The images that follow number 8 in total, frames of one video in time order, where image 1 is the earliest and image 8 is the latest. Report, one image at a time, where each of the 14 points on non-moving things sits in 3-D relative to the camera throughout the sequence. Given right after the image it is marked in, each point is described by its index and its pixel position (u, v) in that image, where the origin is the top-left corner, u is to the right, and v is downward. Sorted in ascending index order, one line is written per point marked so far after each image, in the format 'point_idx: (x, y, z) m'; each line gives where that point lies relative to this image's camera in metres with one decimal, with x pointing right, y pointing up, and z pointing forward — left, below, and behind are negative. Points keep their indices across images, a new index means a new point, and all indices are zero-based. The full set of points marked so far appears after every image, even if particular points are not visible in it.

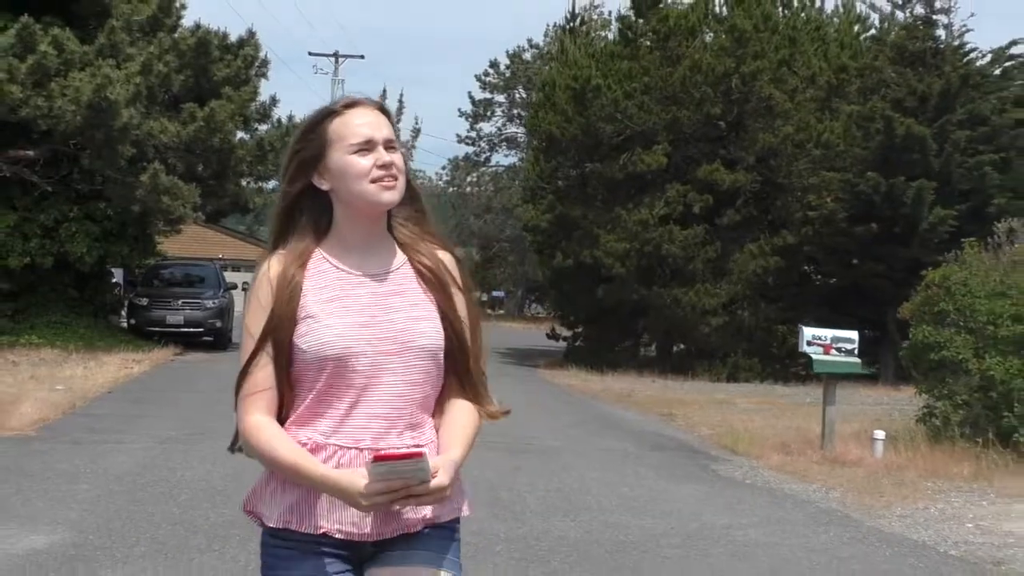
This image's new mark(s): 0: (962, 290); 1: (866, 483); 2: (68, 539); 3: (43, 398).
0: (+3.9, 0.0, +13.2) m
1: (+2.6, -1.5, +11.1) m
2: (-2.1, -1.2, +7.1) m
3: (-4.9, -1.2, +15.7) m
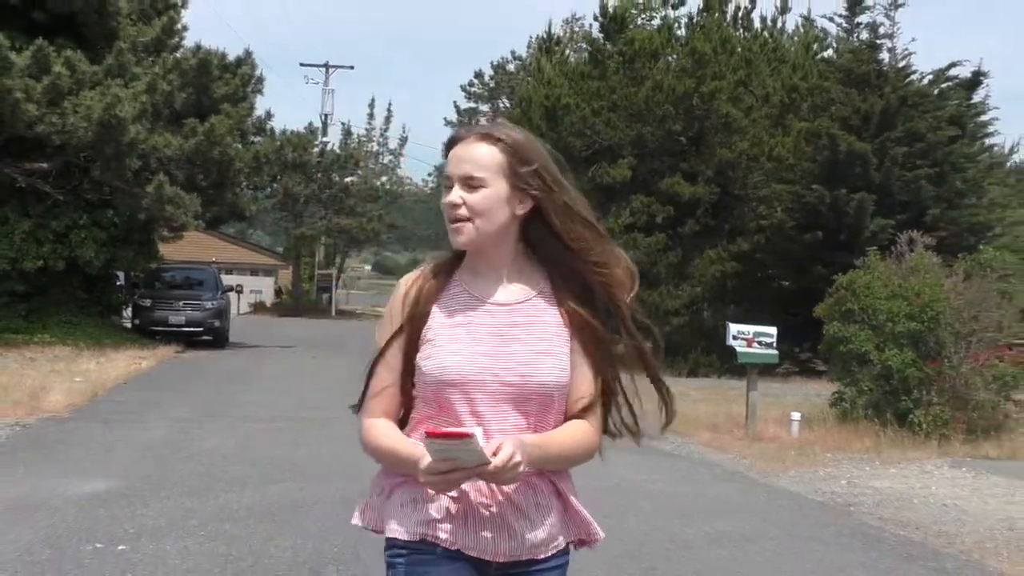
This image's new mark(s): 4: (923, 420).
0: (+3.6, 0.0, +15.3) m
1: (+2.3, -1.5, +13.2) m
2: (-2.4, -1.2, +9.1) m
3: (-5.2, -1.2, +17.8) m
4: (+4.0, -1.3, +14.7) m
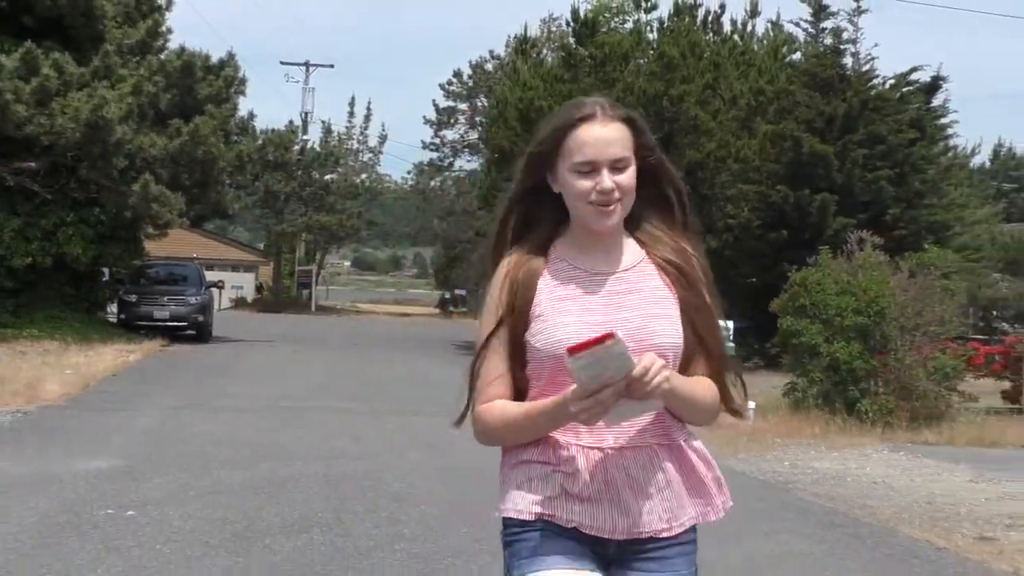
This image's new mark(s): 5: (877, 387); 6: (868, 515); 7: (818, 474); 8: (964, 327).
0: (+3.3, 0.0, +16.3) m
1: (+2.0, -1.4, +14.2) m
2: (-2.7, -1.2, +10.0) m
3: (-5.6, -1.1, +18.6) m
4: (+3.8, -1.3, +15.7) m
5: (+3.9, -1.0, +15.8) m
6: (+2.2, -1.4, +9.1) m
7: (+2.4, -1.4, +11.5) m
8: (+5.1, -0.4, +16.9) m
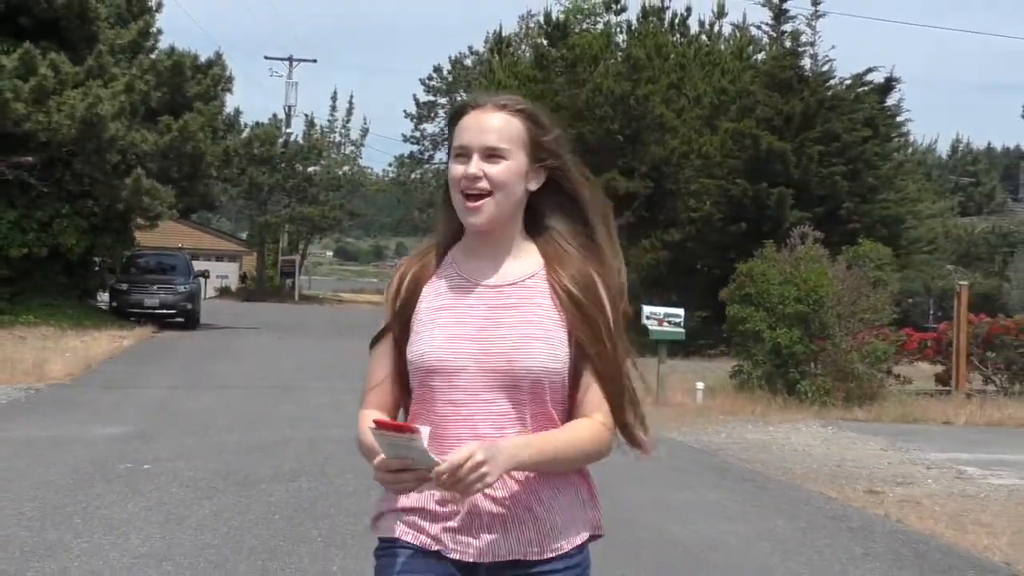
0: (+2.9, +0.1, +17.8) m
1: (+1.7, -1.3, +15.6) m
2: (-2.9, -1.1, +11.4) m
3: (-6.0, -1.0, +20.0) m
4: (+3.4, -1.1, +17.1) m
5: (+3.5, -0.9, +17.3) m
6: (+1.9, -1.3, +10.6) m
7: (+2.1, -1.3, +13.0) m
8: (+4.7, -0.3, +18.4) m
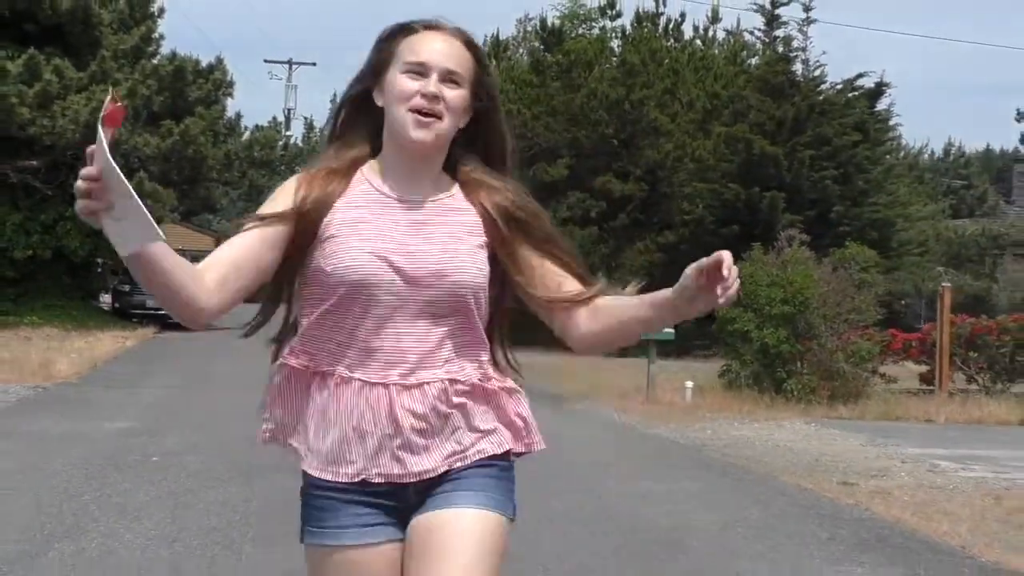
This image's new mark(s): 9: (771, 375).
0: (+2.9, +0.1, +18.2) m
1: (+1.6, -1.4, +16.1) m
2: (-3.0, -1.1, +11.9) m
3: (-6.0, -1.0, +20.4) m
4: (+3.3, -1.2, +17.6) m
5: (+3.4, -1.0, +17.8) m
6: (+1.9, -1.3, +11.1) m
7: (+2.0, -1.4, +13.4) m
8: (+4.6, -0.4, +18.9) m
9: (+3.1, -1.0, +17.9) m
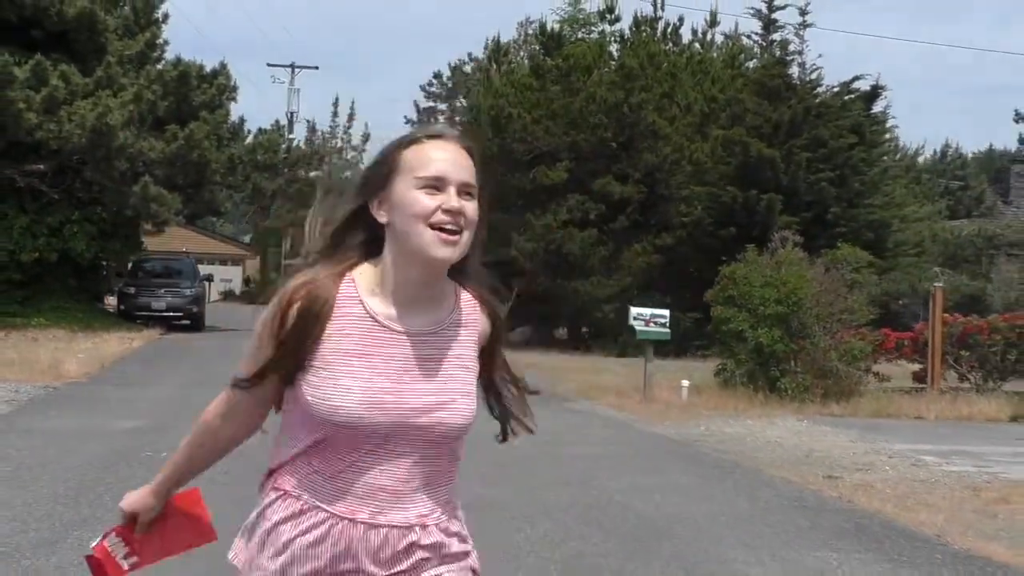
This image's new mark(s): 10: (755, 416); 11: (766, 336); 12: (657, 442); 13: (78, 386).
0: (+2.9, +0.1, +18.6) m
1: (+1.6, -1.4, +16.5) m
2: (-3.0, -1.1, +12.3) m
3: (-6.0, -1.0, +20.8) m
4: (+3.3, -1.2, +18.0) m
5: (+3.4, -1.0, +18.1) m
6: (+1.8, -1.3, +11.4) m
7: (+2.0, -1.4, +13.8) m
8: (+4.6, -0.4, +19.3) m
9: (+3.1, -1.0, +18.3) m
10: (+2.7, -1.4, +16.4) m
11: (+3.0, -0.6, +17.9) m
12: (+1.3, -1.3, +12.8) m
13: (-4.9, -1.1, +17.0) m
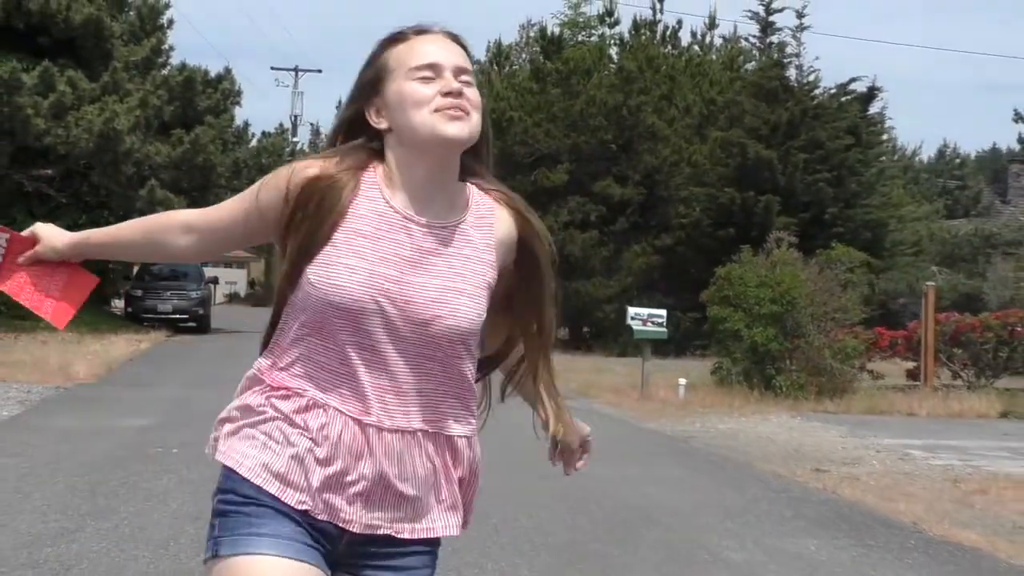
0: (+2.9, +0.1, +19.0) m
1: (+1.6, -1.4, +16.9) m
2: (-3.0, -1.2, +12.7) m
3: (-6.0, -1.1, +21.2) m
4: (+3.3, -1.2, +18.4) m
5: (+3.4, -1.0, +18.5) m
6: (+1.8, -1.3, +11.8) m
7: (+2.0, -1.4, +14.2) m
8: (+4.6, -0.4, +19.7) m
9: (+3.1, -1.0, +18.6) m
10: (+2.7, -1.4, +16.8) m
11: (+3.0, -0.6, +18.3) m
12: (+1.2, -1.3, +13.2) m
13: (-4.9, -1.2, +17.4) m
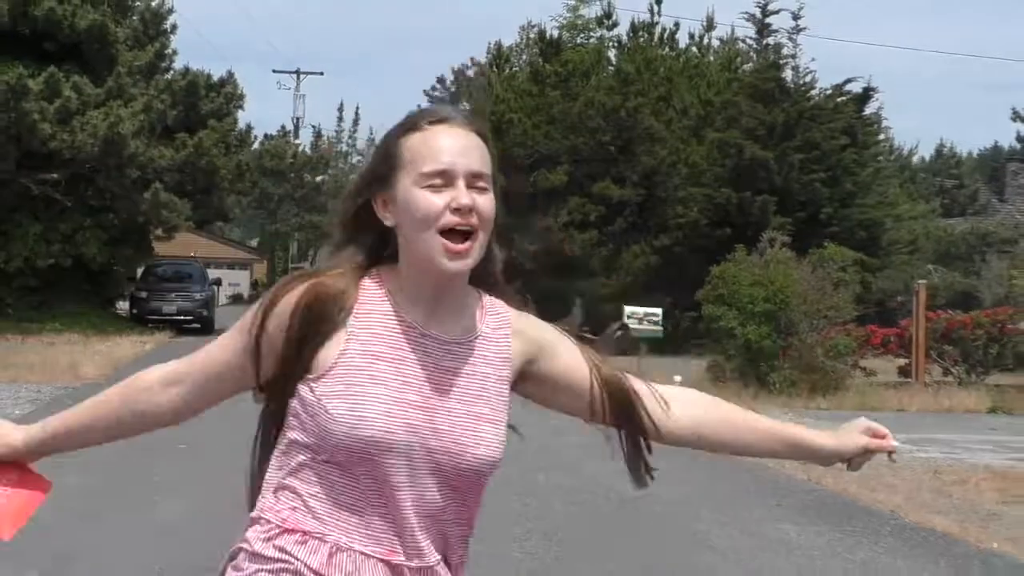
0: (+2.8, +0.1, +19.4) m
1: (+1.6, -1.4, +17.2) m
2: (-3.0, -1.2, +13.1) m
3: (-6.0, -1.1, +21.6) m
4: (+3.3, -1.2, +18.8) m
5: (+3.4, -0.9, +18.9) m
6: (+1.8, -1.3, +12.2) m
7: (+2.0, -1.4, +14.6) m
8: (+4.6, -0.3, +20.0) m
9: (+3.1, -1.0, +19.0) m
10: (+2.7, -1.4, +17.2) m
11: (+3.0, -0.6, +18.7) m
12: (+1.2, -1.3, +13.6) m
13: (-4.9, -1.2, +17.8) m
